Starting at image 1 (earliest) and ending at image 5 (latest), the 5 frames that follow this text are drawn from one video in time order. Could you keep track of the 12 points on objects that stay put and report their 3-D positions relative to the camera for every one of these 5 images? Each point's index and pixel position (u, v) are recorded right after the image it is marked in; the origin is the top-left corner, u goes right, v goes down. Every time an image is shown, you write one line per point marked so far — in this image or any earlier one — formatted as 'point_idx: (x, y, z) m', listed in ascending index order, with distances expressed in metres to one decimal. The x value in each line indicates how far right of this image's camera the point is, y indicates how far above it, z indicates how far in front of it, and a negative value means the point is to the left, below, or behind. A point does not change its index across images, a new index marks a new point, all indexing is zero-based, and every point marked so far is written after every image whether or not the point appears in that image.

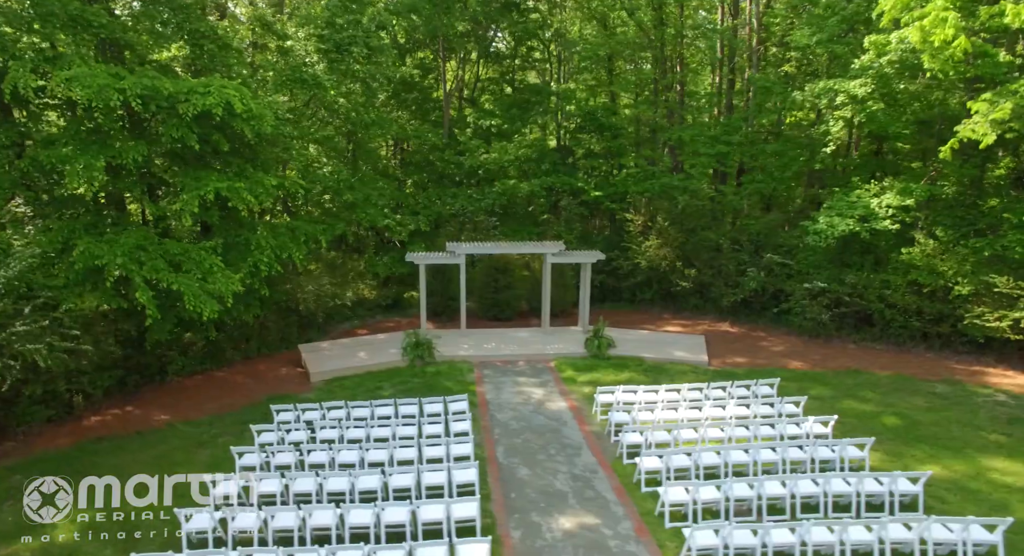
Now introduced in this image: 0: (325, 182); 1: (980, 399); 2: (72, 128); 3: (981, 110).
0: (-4.9, +2.5, +15.5) m
1: (+8.9, -2.3, +11.2) m
2: (-7.7, +2.6, +10.5) m
3: (+9.0, +3.2, +11.2) m
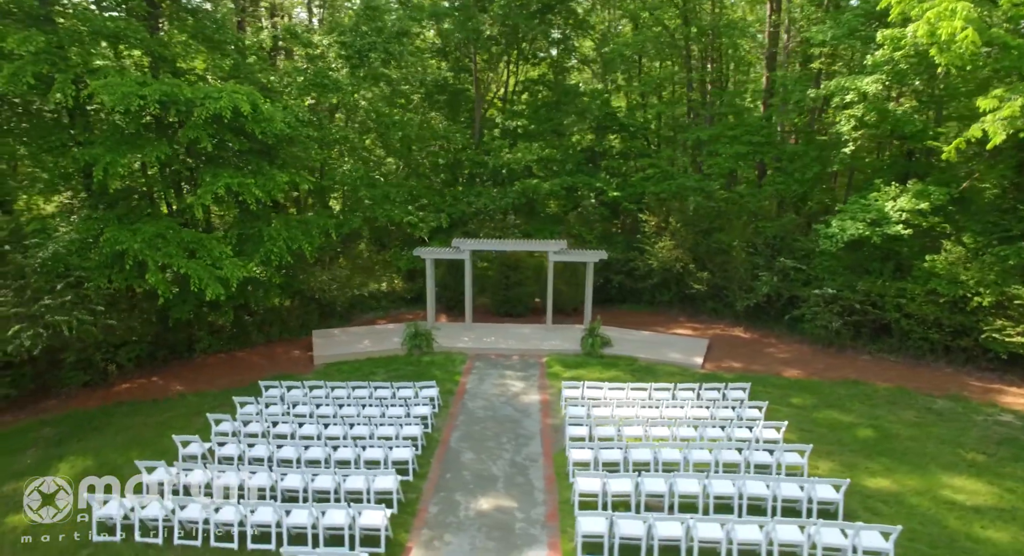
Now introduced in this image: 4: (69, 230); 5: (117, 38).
0: (-4.7, +2.8, +16.6) m
1: (+8.3, -2.5, +10.5) m
2: (-8.2, +3.0, +12.0) m
3: (+8.5, +3.0, +10.5) m
4: (-8.7, +0.9, +11.7) m
5: (-8.5, +5.1, +12.7) m
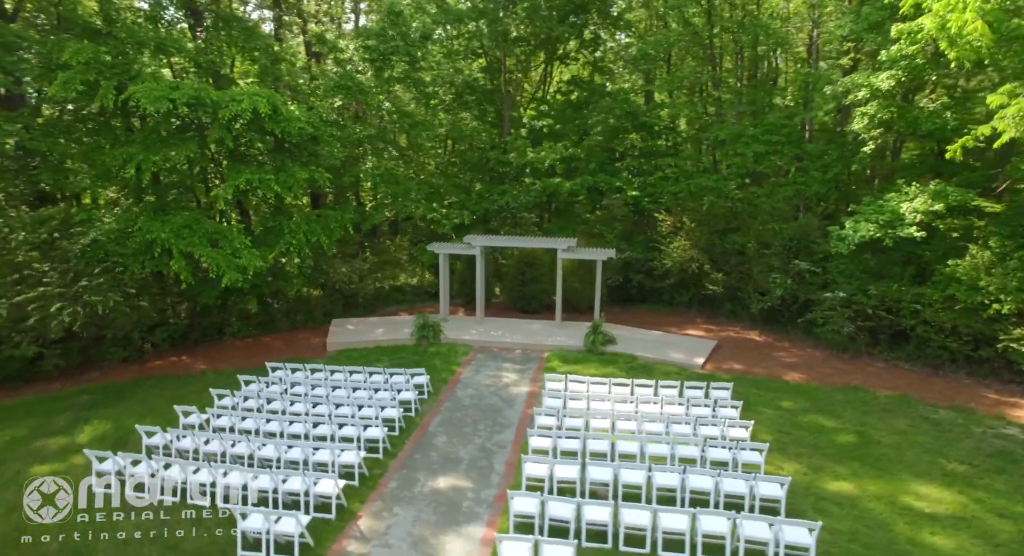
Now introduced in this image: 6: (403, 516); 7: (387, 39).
0: (-4.2, +3.0, +17.4) m
1: (+7.9, -2.6, +10.0) m
2: (-8.2, +3.3, +13.2) m
3: (+8.2, +2.9, +10.0) m
4: (-8.8, +1.3, +13.0) m
5: (-8.3, +5.5, +14.0) m
6: (-1.4, -3.0, +7.5) m
7: (-3.8, +7.4, +18.2) m
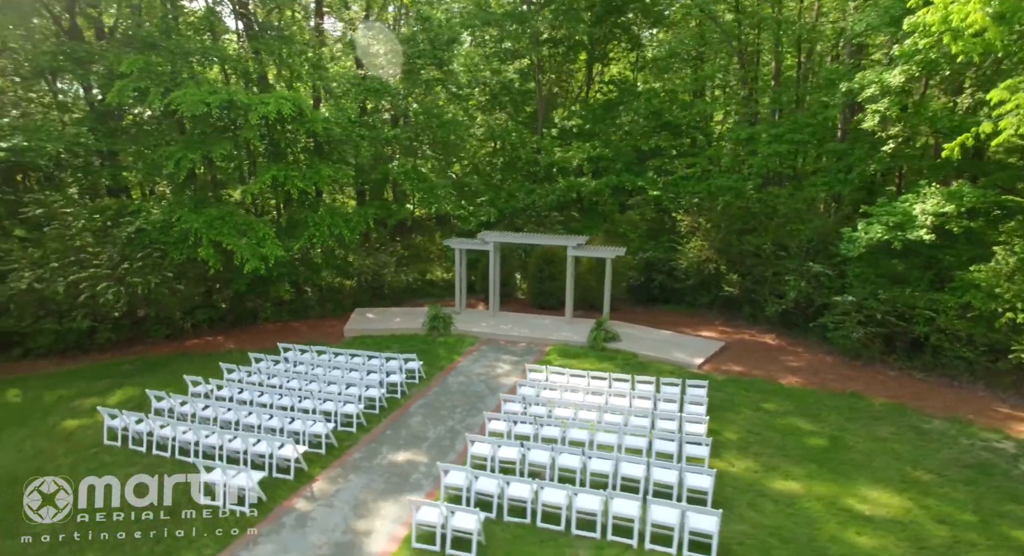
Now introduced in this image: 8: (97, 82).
0: (-3.6, +3.2, +18.4) m
1: (+7.3, -2.6, +9.5) m
2: (-8.1, +3.6, +14.7) m
3: (+7.8, +2.8, +9.5) m
4: (-8.8, +1.6, +14.5) m
5: (-8.1, +5.8, +15.5) m
6: (-2.2, -2.8, +8.2) m
7: (-3.0, +7.6, +19.1) m
8: (-10.7, +5.0, +15.1) m
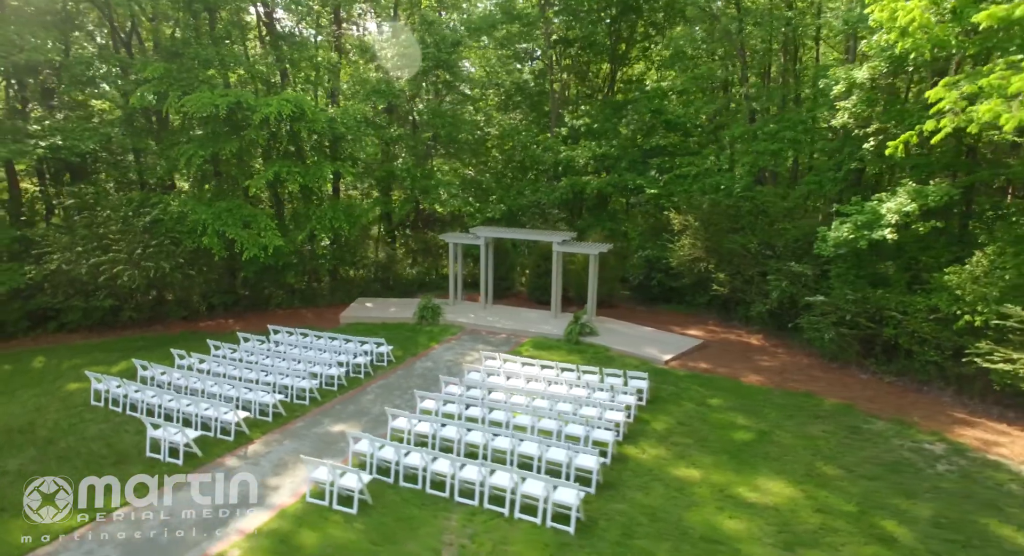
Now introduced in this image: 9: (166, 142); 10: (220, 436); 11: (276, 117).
0: (-3.7, +3.5, +19.3) m
1: (+6.2, -2.6, +9.3) m
2: (-8.4, +4.0, +16.1) m
3: (+6.8, +2.8, +9.2) m
4: (-9.2, +2.0, +16.0) m
5: (-8.3, +6.2, +16.9) m
6: (-3.4, -2.6, +9.0) m
7: (-2.9, +7.8, +20.0) m
8: (-10.9, +5.4, +16.8) m
9: (-9.7, +3.8, +16.7) m
10: (-4.5, -2.5, +9.2) m
11: (-6.3, +4.3, +15.8) m
